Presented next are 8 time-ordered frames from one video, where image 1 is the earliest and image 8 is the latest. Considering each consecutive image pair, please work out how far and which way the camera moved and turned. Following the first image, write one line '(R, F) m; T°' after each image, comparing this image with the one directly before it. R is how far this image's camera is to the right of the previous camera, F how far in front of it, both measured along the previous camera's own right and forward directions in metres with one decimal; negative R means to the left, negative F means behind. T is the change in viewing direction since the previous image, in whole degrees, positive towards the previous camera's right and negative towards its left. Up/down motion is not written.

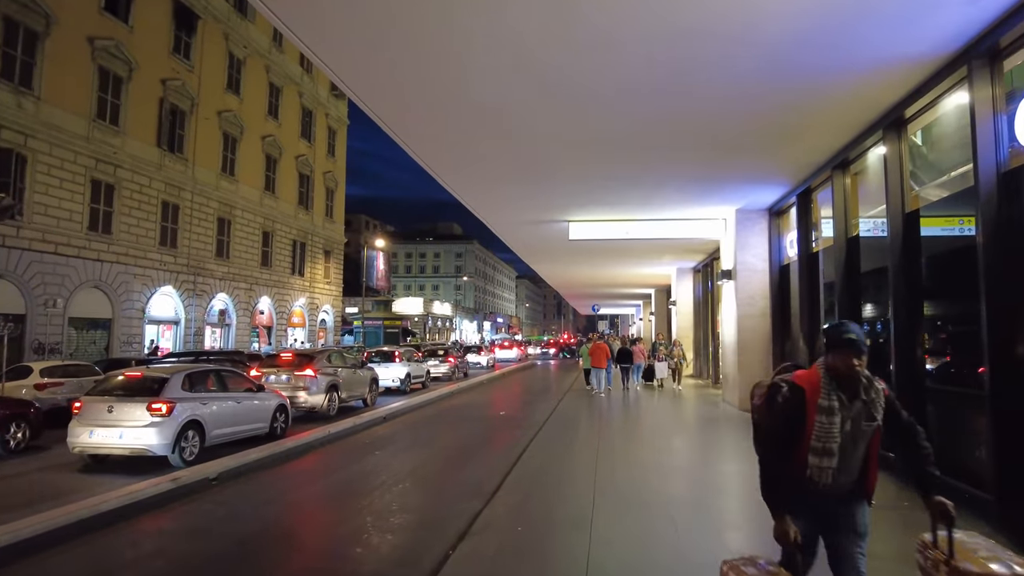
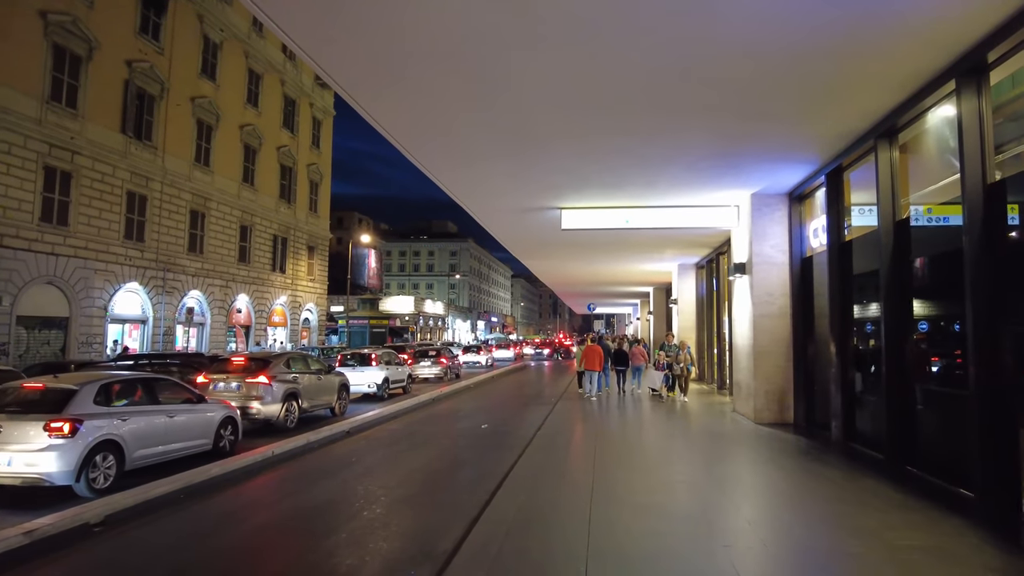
(+0.2, +1.6) m; 0°
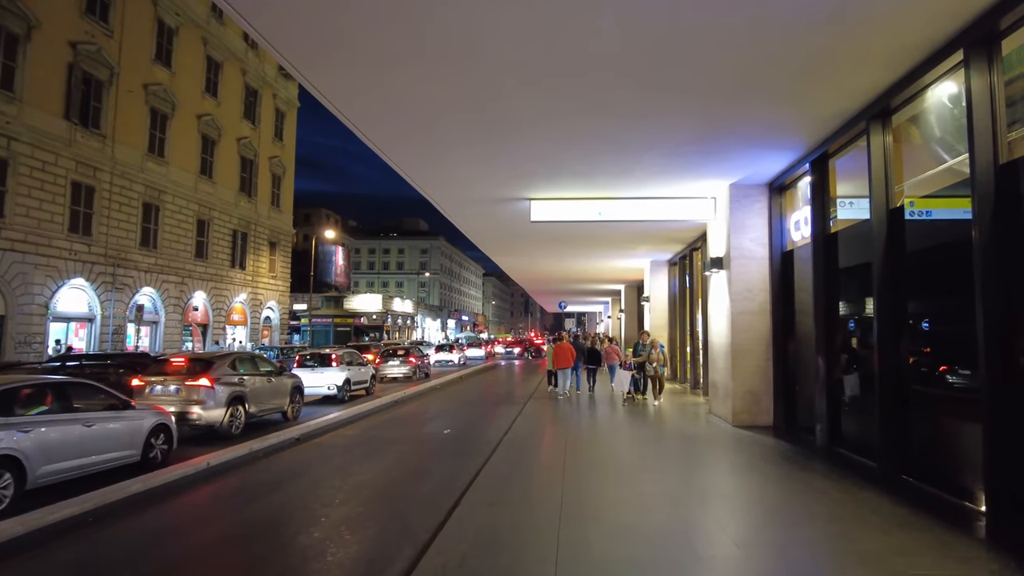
(+0.1, +0.8) m; +2°
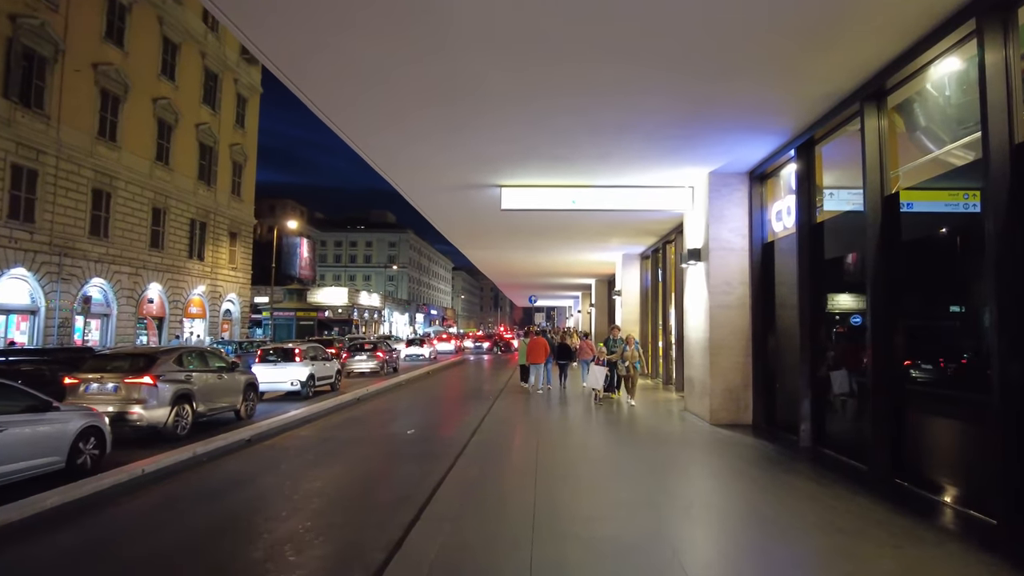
(0.0, +0.6) m; +3°
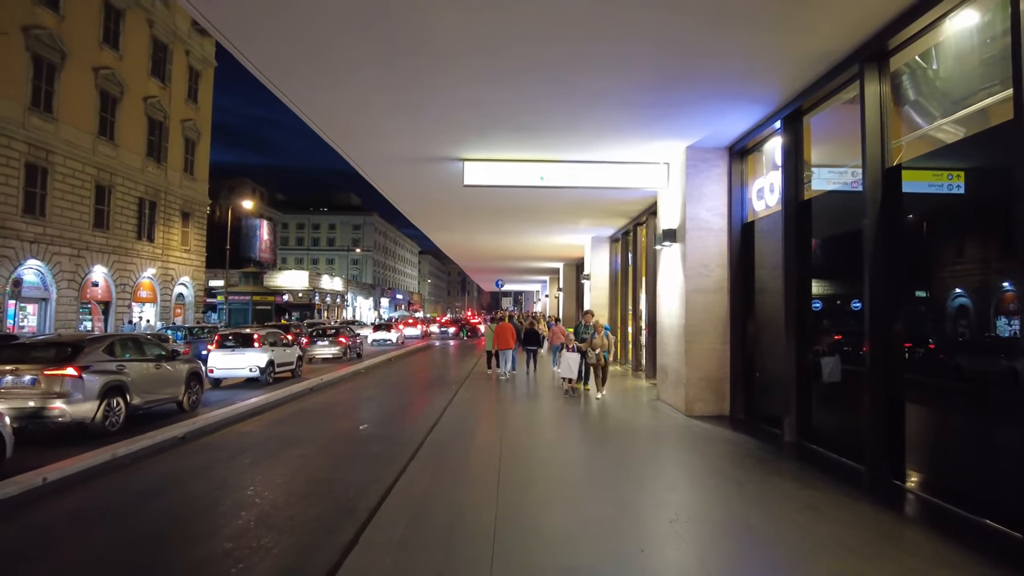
(+0.1, +0.8) m; +3°
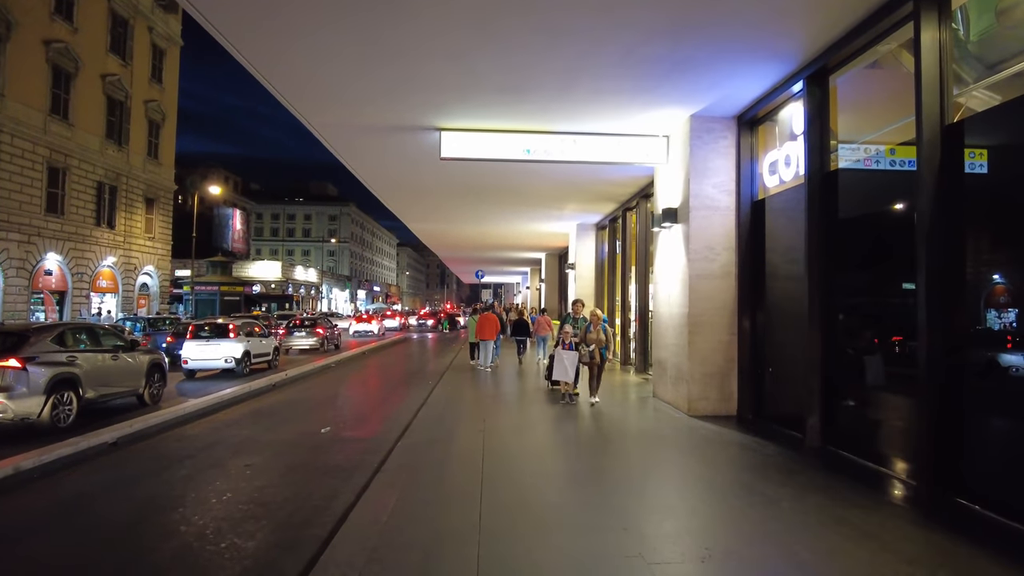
(-0.1, +1.1) m; +2°
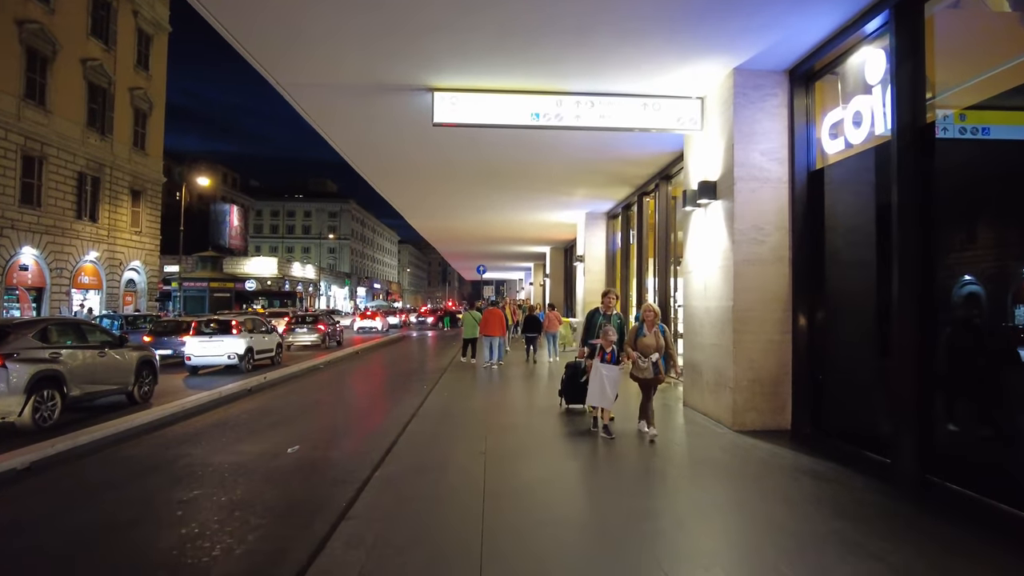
(-0.1, +1.5) m; 0°
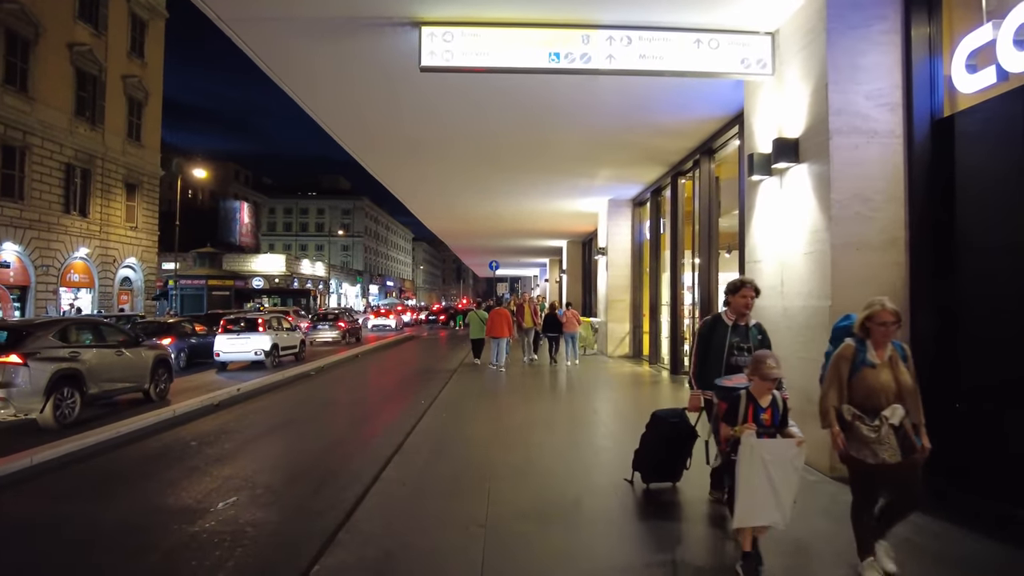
(0.0, +1.9) m; -1°
